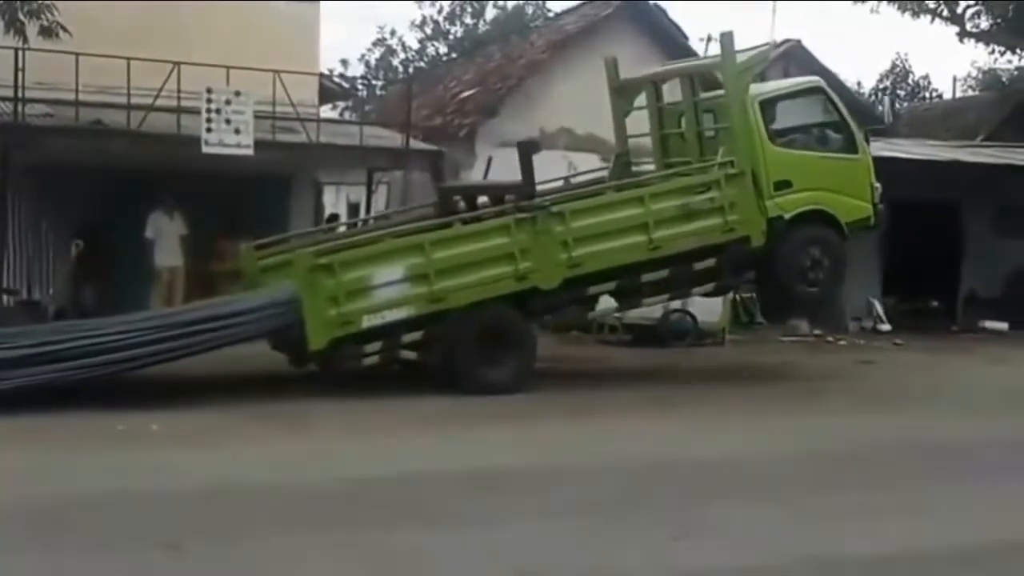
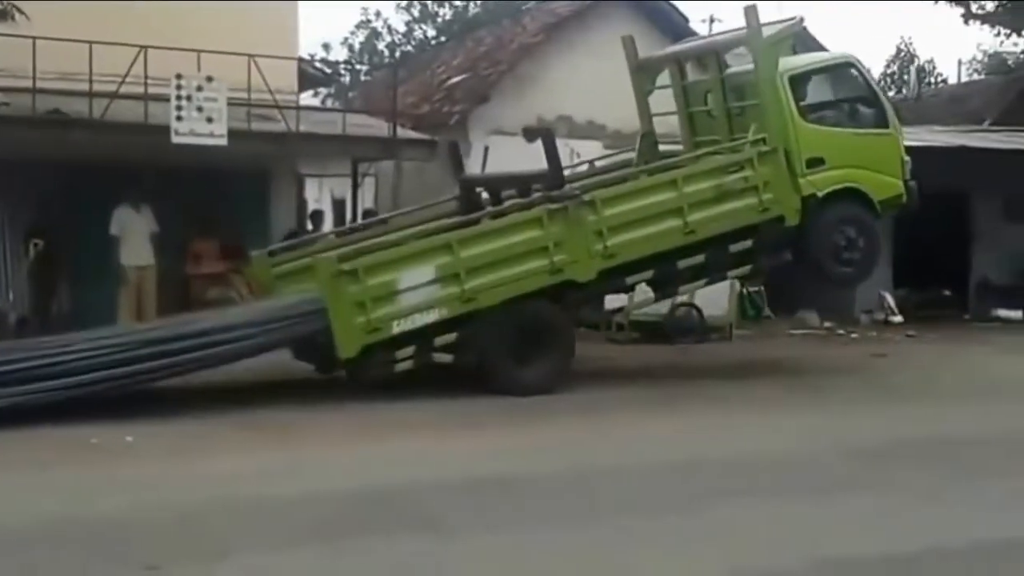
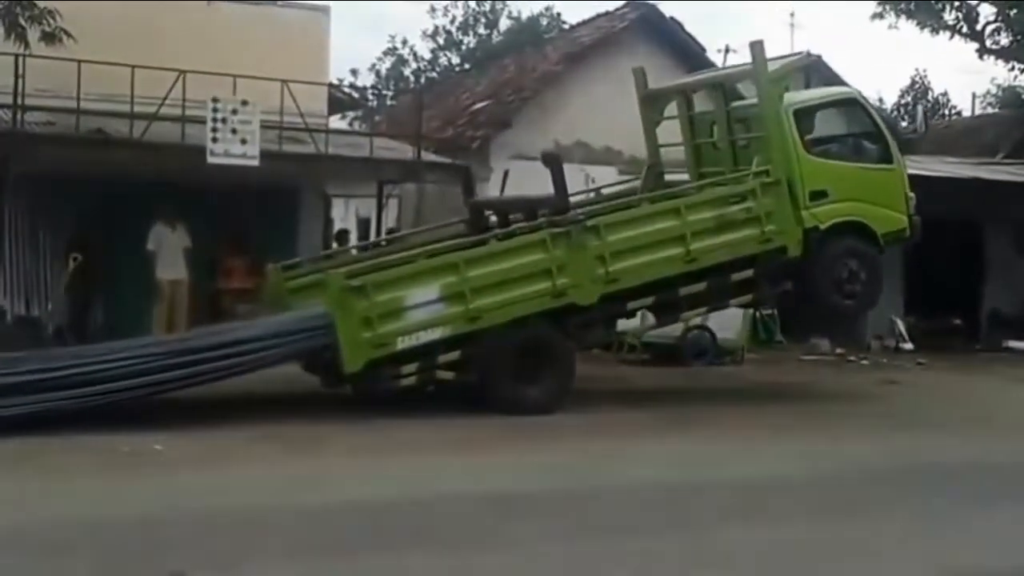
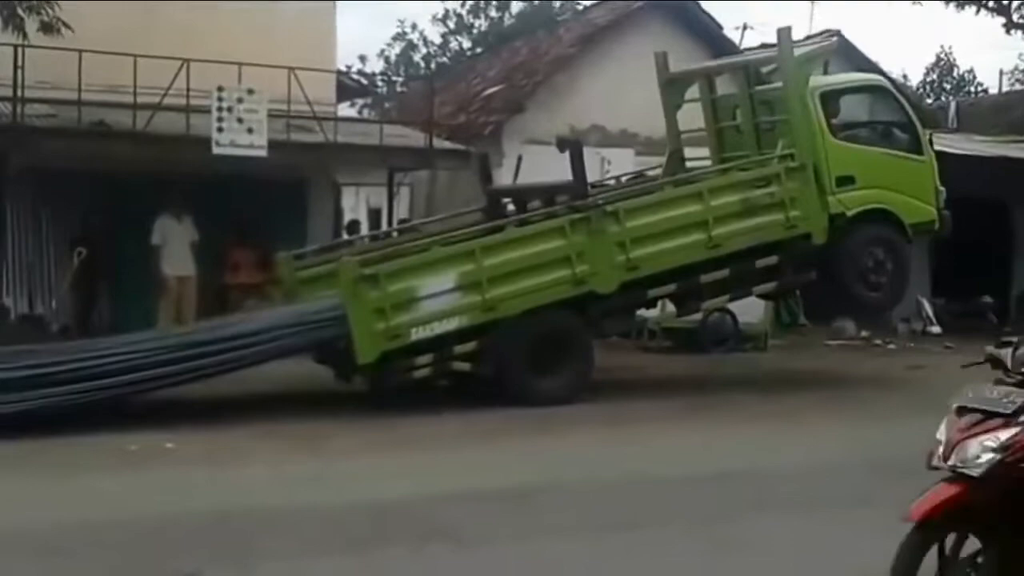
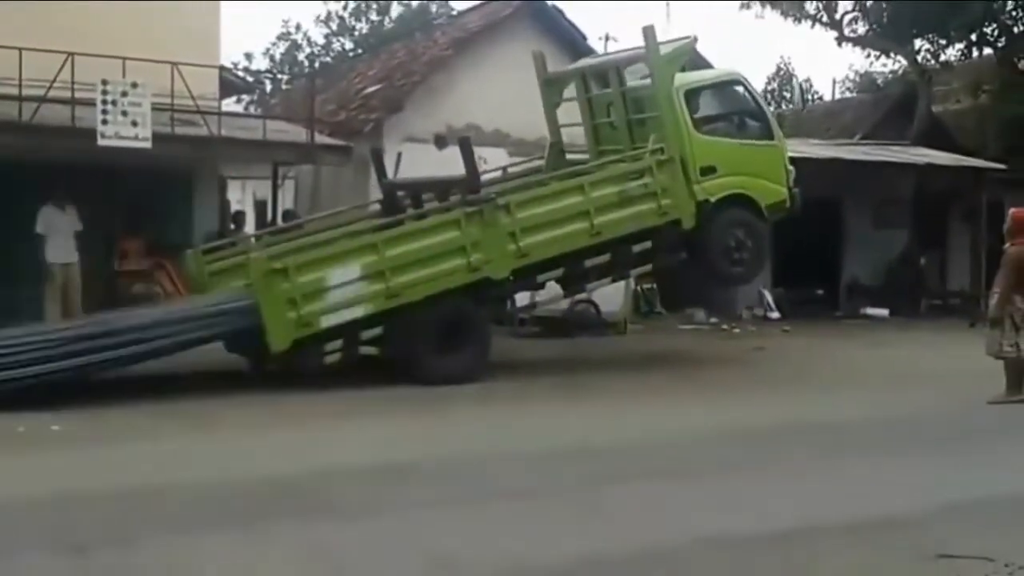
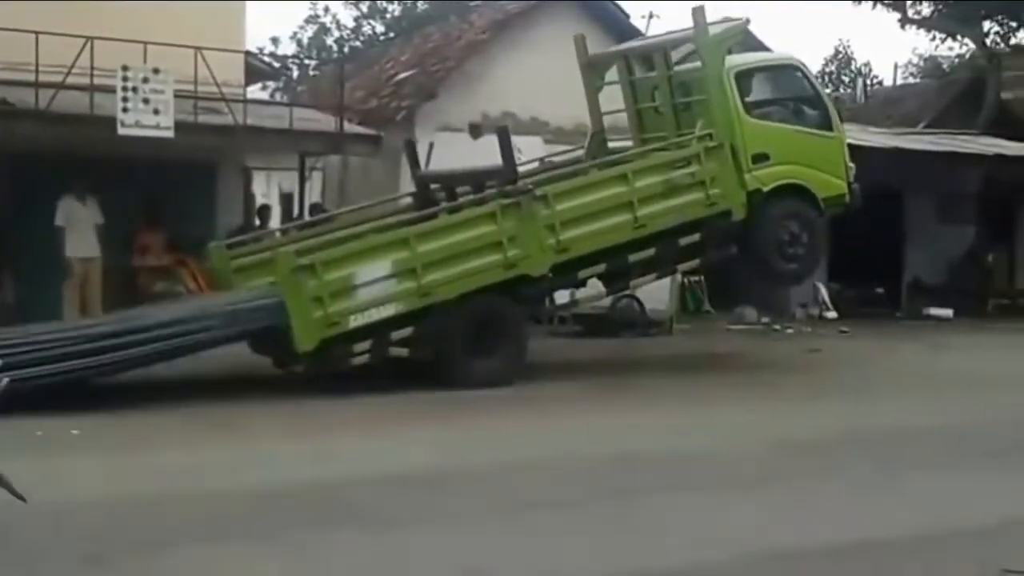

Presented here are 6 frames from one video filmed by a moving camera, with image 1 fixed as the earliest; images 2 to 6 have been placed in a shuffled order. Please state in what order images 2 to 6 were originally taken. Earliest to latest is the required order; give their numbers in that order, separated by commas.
3, 4, 2, 6, 5
